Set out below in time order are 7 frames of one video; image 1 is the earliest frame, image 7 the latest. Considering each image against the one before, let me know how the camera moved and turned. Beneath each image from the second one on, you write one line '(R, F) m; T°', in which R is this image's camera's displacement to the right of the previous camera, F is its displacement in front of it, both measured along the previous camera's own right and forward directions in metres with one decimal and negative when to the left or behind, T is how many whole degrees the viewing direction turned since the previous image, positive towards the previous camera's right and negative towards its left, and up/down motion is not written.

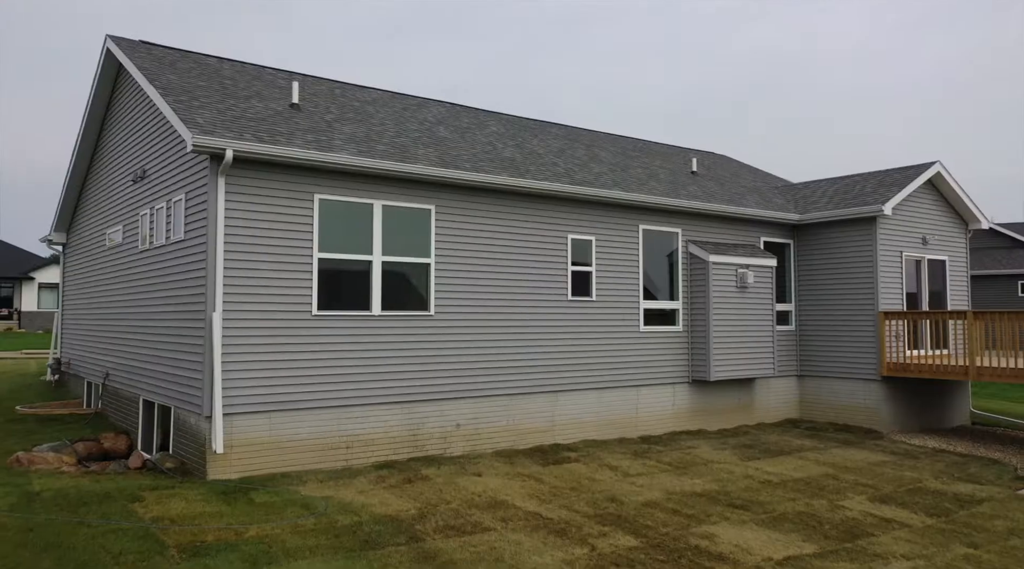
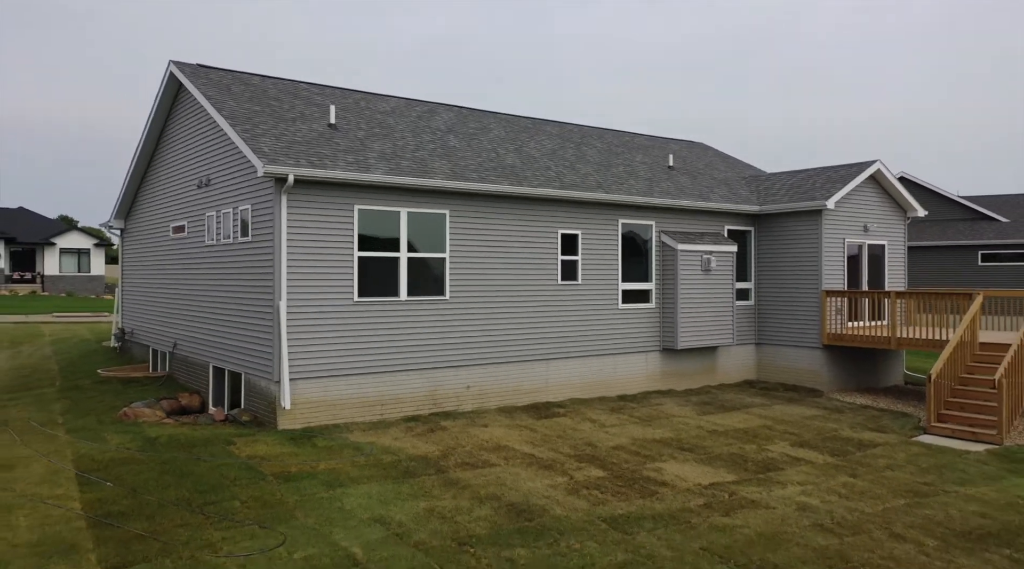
(0.0, -2.2) m; 0°
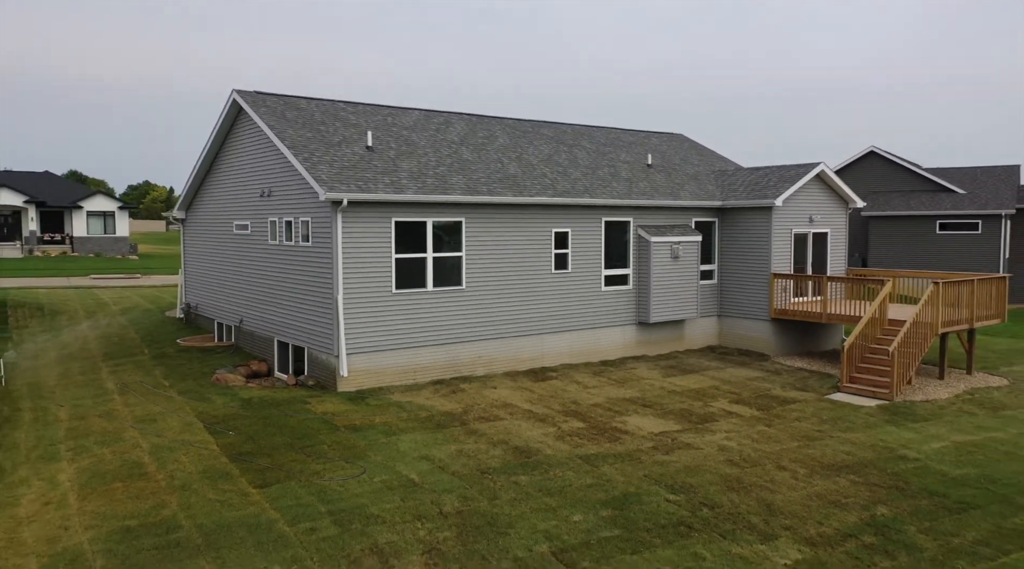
(0.0, -3.1) m; 0°
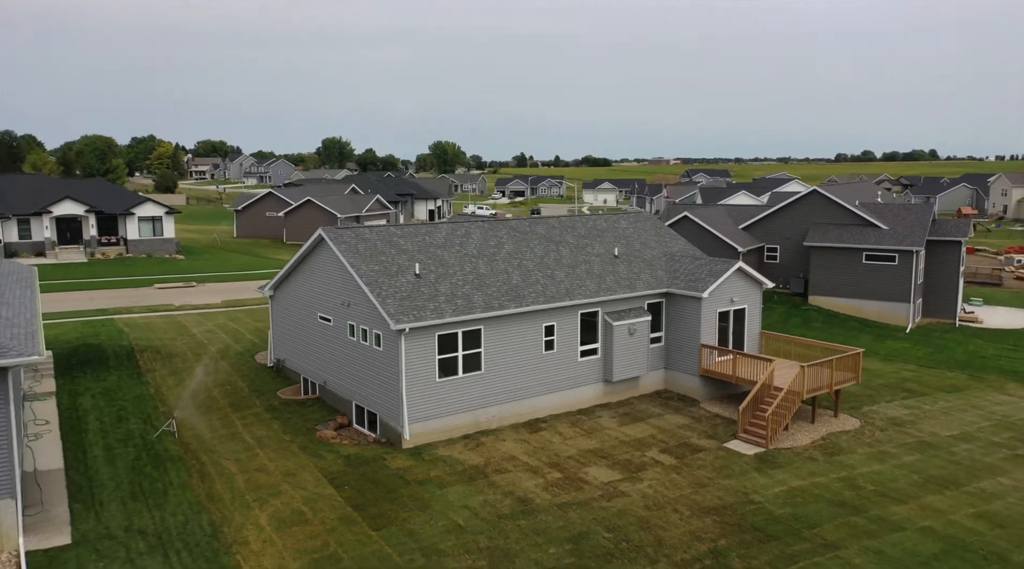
(-0.1, -6.8) m; 0°
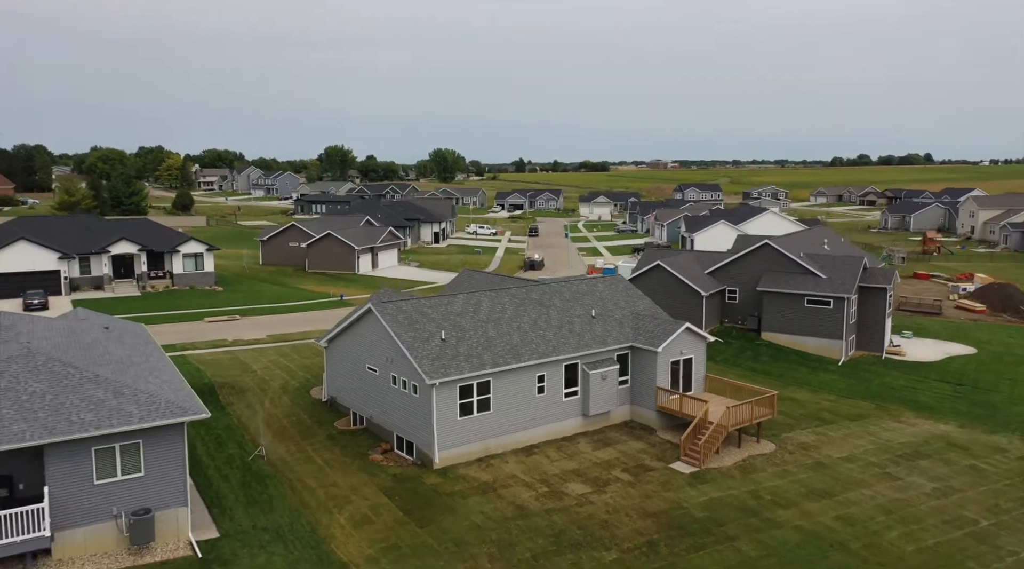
(-0.1, -7.7) m; 0°
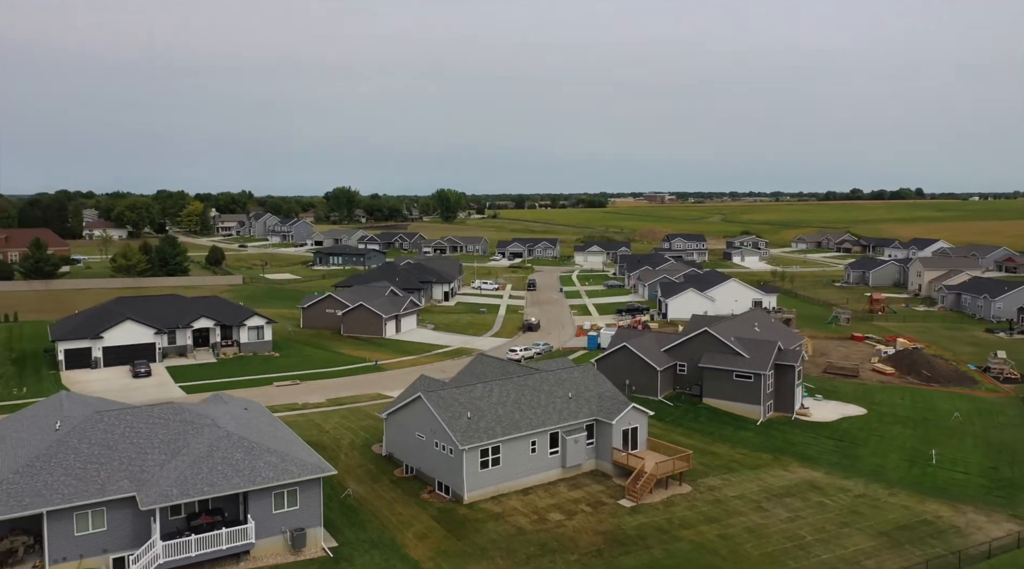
(-0.2, -15.6) m; 0°
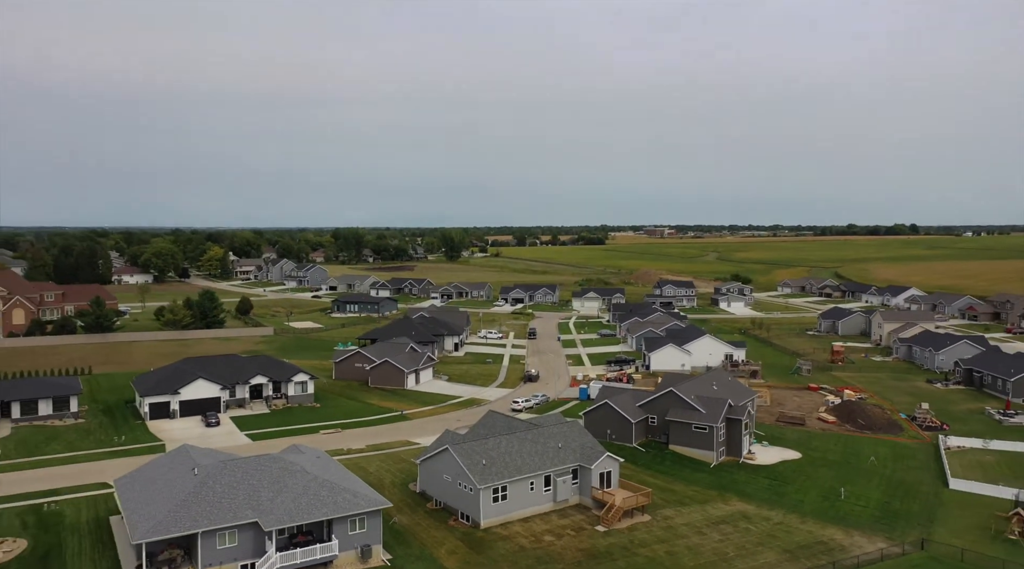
(-0.2, -16.0) m; 0°
